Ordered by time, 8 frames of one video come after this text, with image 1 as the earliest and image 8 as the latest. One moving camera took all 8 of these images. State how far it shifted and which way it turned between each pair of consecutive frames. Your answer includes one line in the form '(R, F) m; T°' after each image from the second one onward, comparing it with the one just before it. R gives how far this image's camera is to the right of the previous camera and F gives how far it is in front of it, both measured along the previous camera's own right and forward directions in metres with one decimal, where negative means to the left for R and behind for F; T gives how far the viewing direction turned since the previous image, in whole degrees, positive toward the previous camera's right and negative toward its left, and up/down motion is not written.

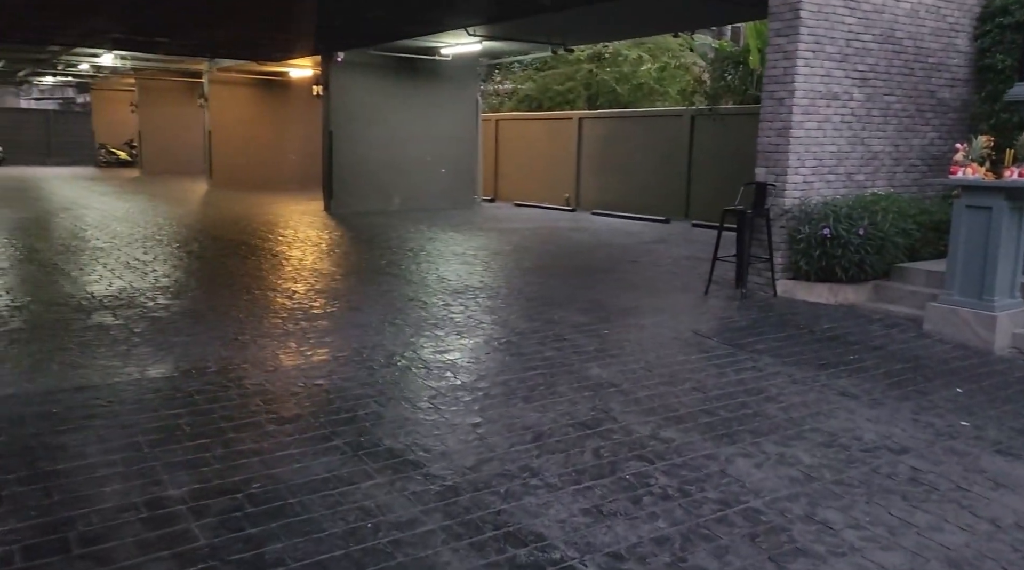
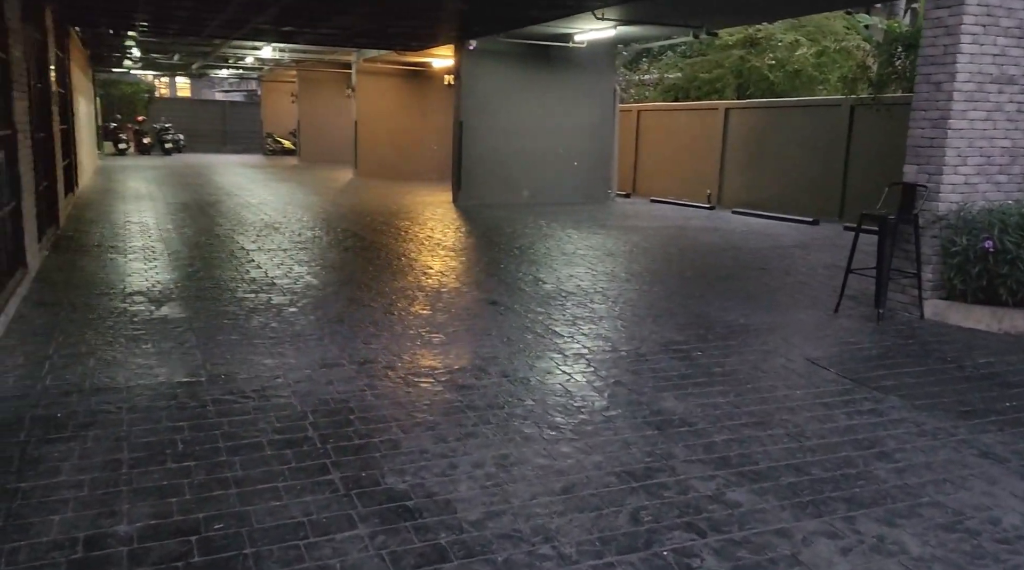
(+0.5, +0.7) m; -11°
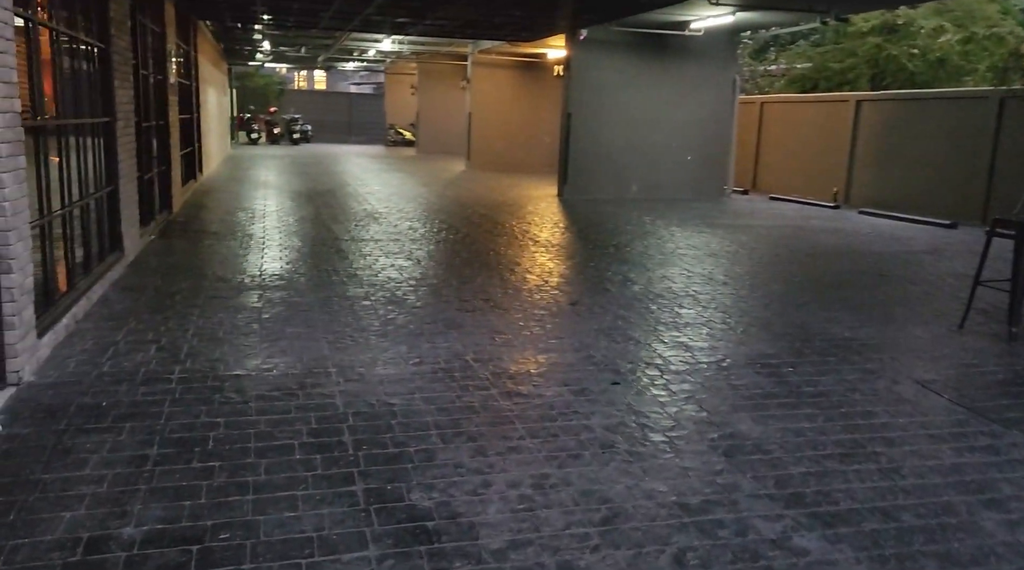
(+0.3, +0.3) m; -8°
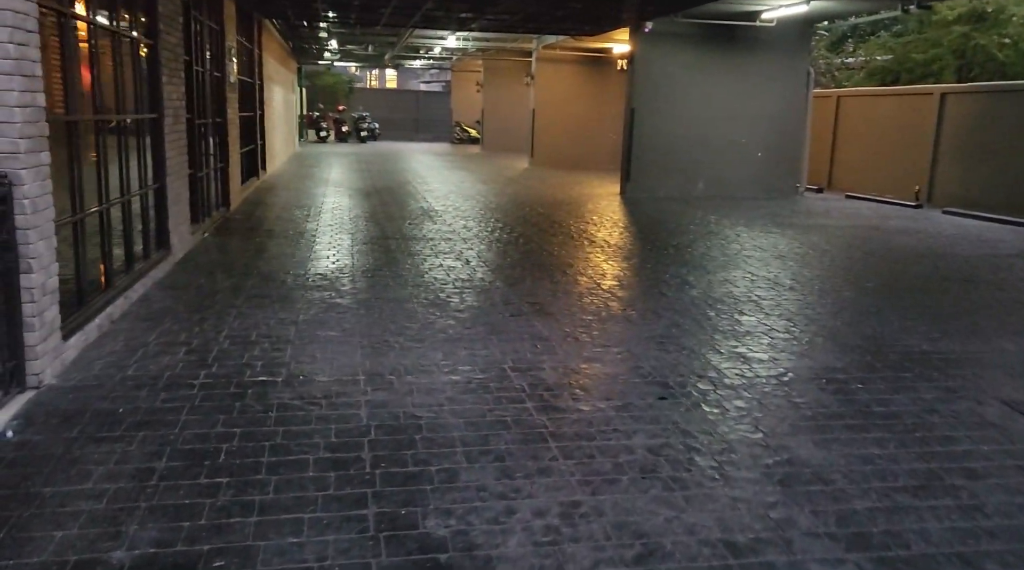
(+0.1, +0.3) m; -5°
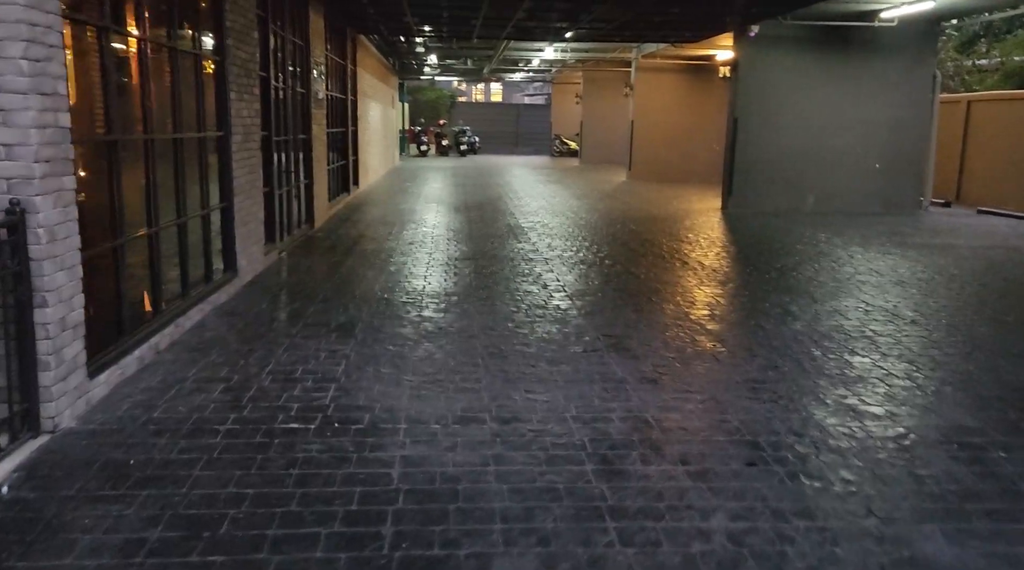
(+0.2, +0.6) m; -7°
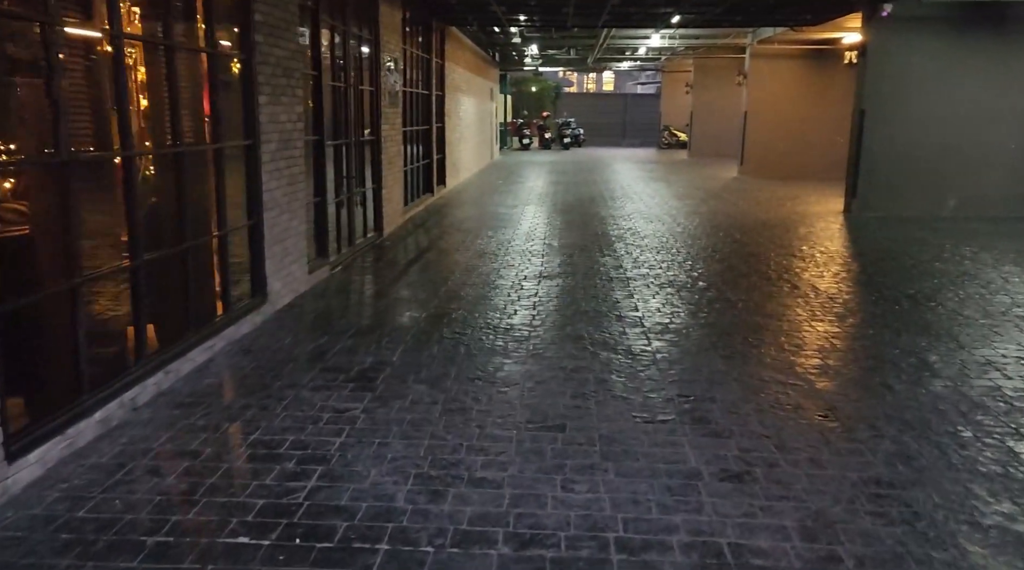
(+0.3, +1.0) m; -8°
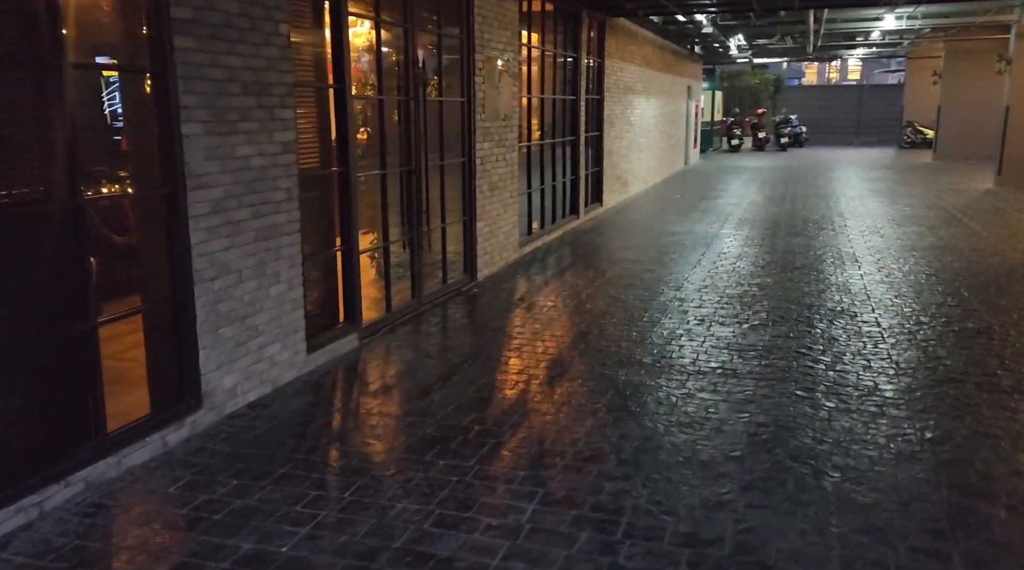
(+0.9, +2.2) m; -15°
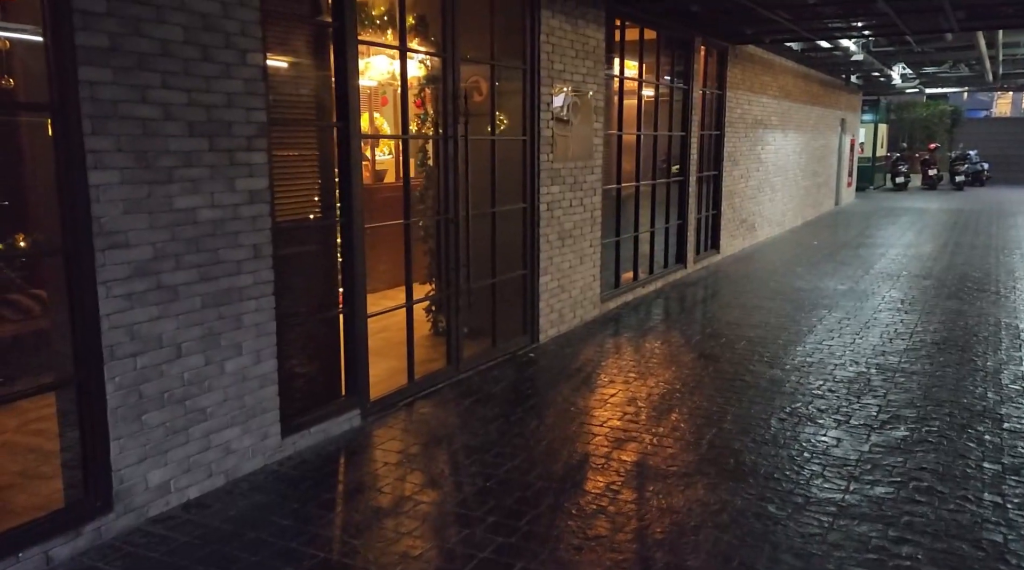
(+0.7, +1.0) m; -11°
